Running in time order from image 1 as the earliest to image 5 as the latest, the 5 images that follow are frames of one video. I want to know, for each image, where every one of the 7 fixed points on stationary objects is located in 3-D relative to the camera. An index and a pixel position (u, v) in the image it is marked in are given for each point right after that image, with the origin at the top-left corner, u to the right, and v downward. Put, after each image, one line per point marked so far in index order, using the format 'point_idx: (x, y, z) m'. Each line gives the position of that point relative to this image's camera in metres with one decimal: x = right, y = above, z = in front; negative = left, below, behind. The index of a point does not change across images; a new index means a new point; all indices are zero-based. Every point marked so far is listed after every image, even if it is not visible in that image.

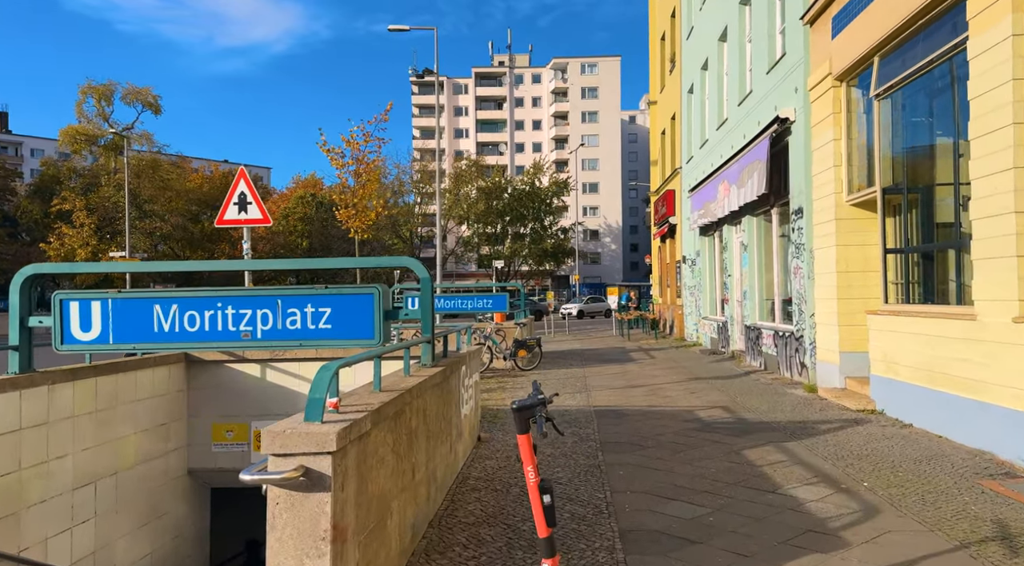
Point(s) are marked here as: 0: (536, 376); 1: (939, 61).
0: (+0.5, -1.7, +13.2) m
1: (+4.5, +2.3, +7.6) m
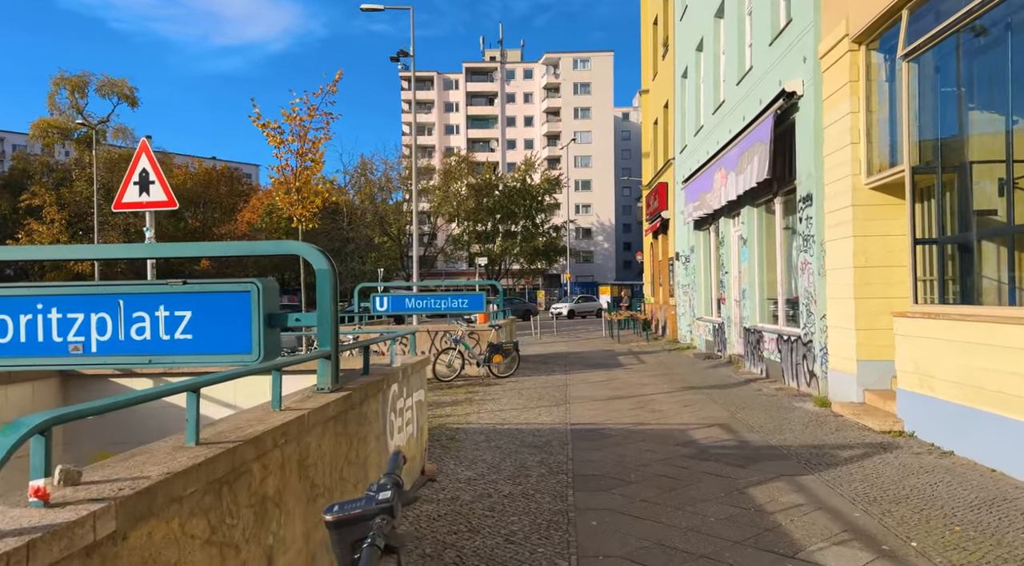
0: (0.0, -1.7, +11.8) m
1: (+4.1, +2.4, +6.2) m
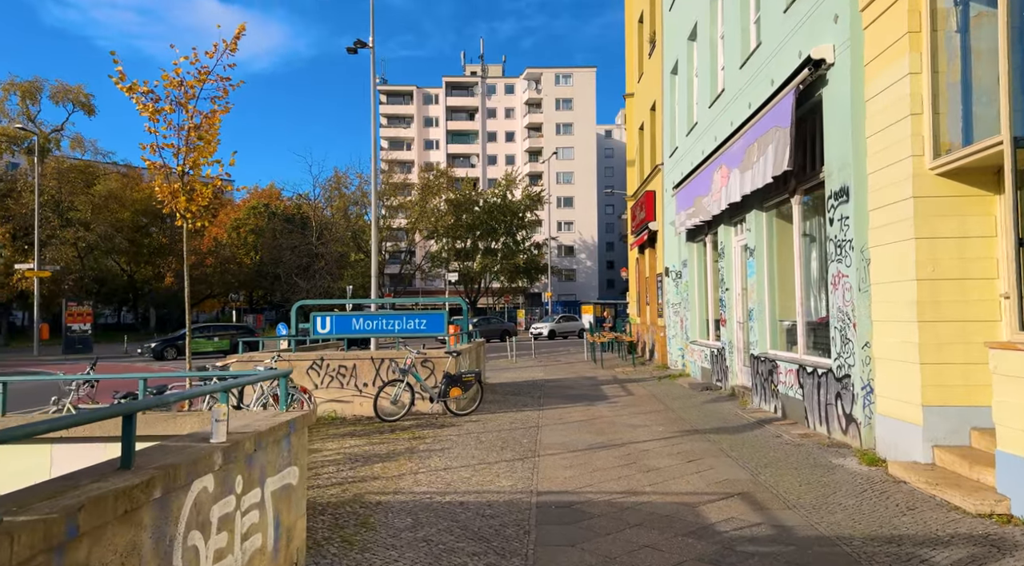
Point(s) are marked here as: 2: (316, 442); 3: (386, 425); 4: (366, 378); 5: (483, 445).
0: (-0.5, -1.9, +9.6) m
1: (+3.7, +2.3, +4.2) m
2: (-2.3, -1.9, +8.4) m
3: (-1.7, -1.9, +9.8) m
4: (-2.2, -1.4, +10.6) m
5: (-0.3, -1.8, +8.1) m
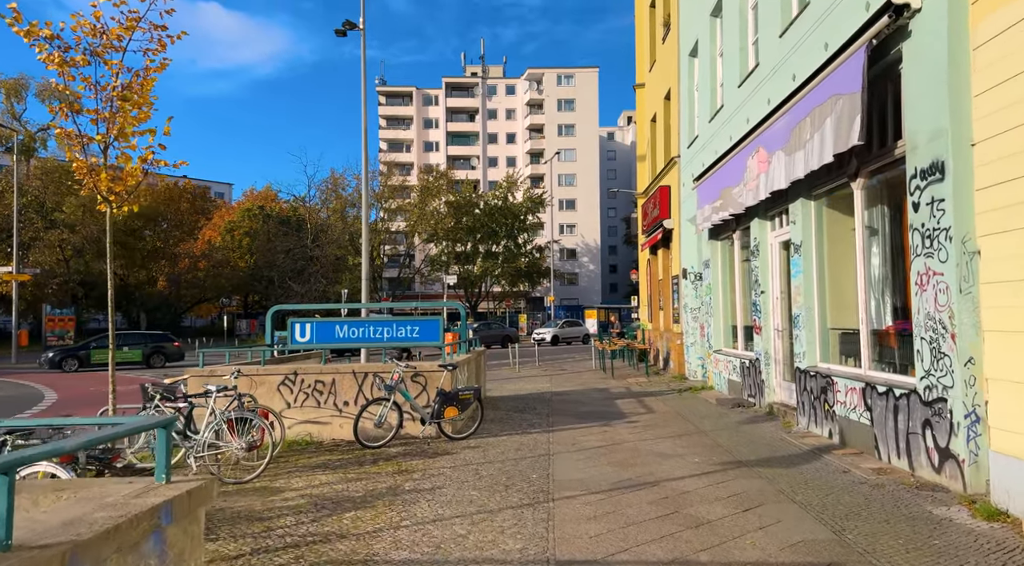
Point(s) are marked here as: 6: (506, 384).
0: (-0.5, -1.9, +8.1) m
1: (+3.7, +2.3, +2.7) m
2: (-2.2, -1.9, +6.9) m
3: (-1.7, -2.0, +8.2) m
4: (-2.1, -1.4, +9.1) m
5: (-0.3, -1.9, +6.6) m
6: (-0.1, -2.3, +16.5) m
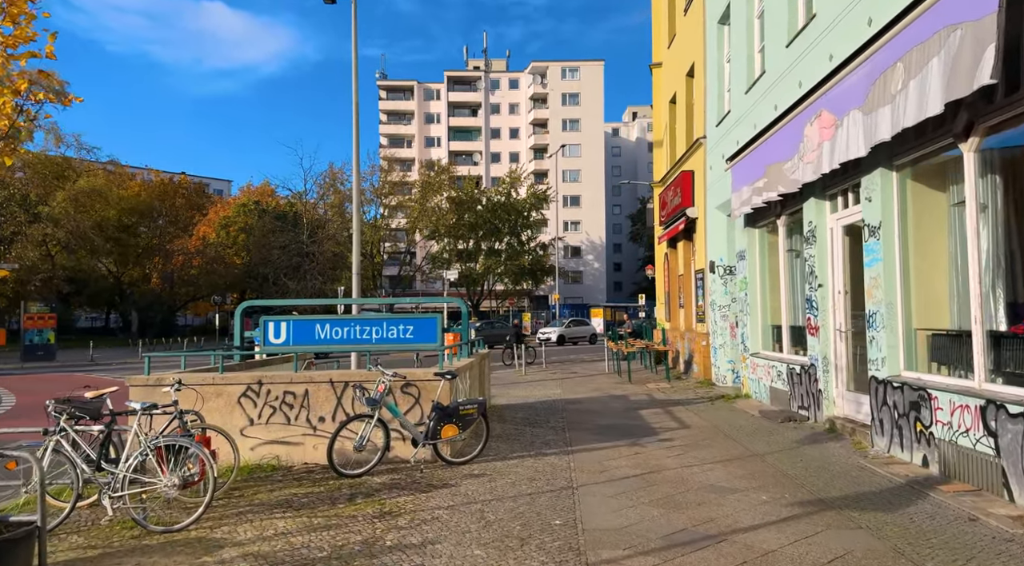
0: (-0.3, -1.8, +6.4) m
1: (+3.9, +2.4, +1.0) m
2: (-2.1, -1.8, +5.2) m
3: (-1.5, -1.9, +6.6) m
4: (-2.0, -1.3, +7.4) m
5: (-0.1, -1.7, +4.9) m
6: (0.0, -2.2, +14.8) m
